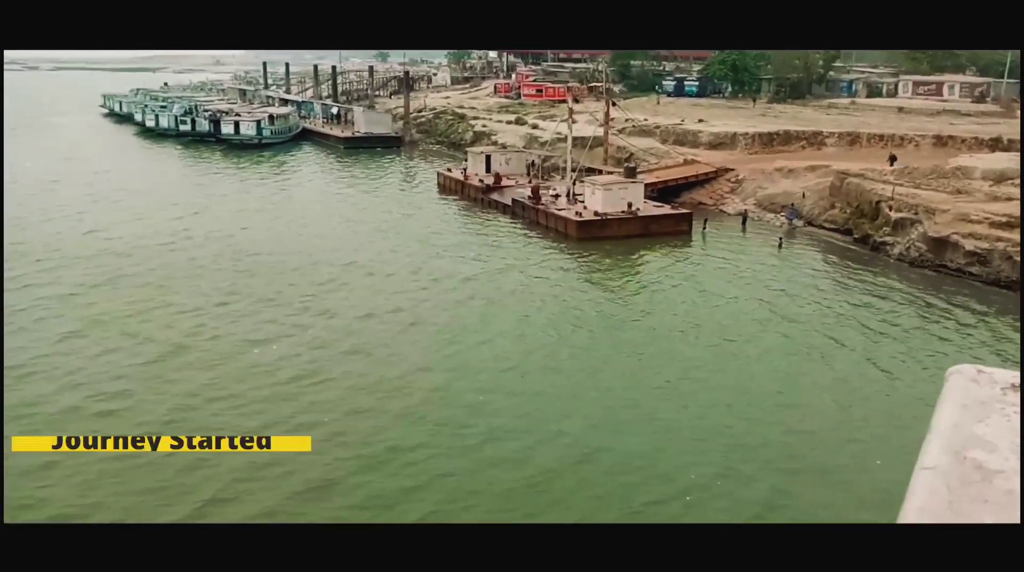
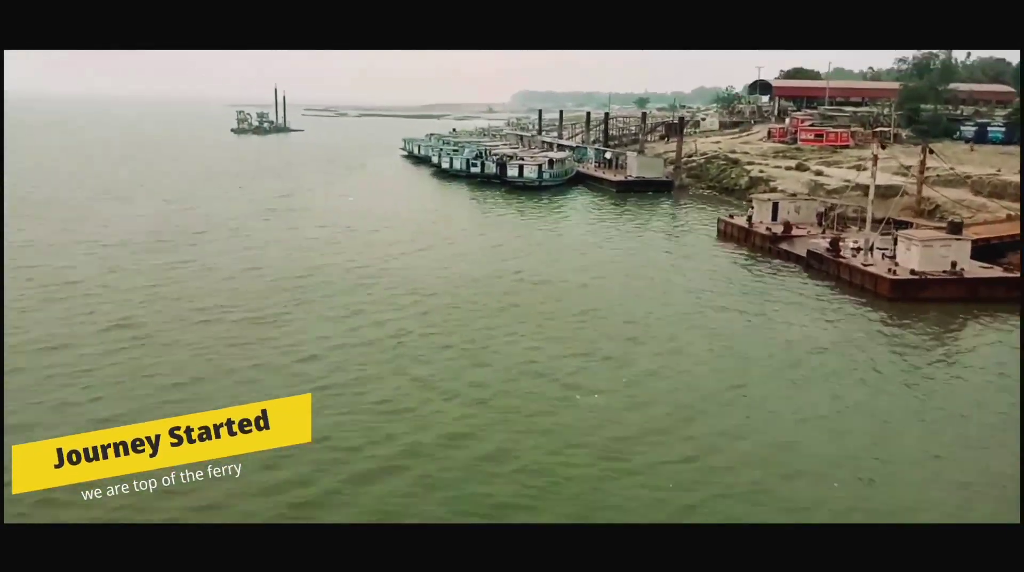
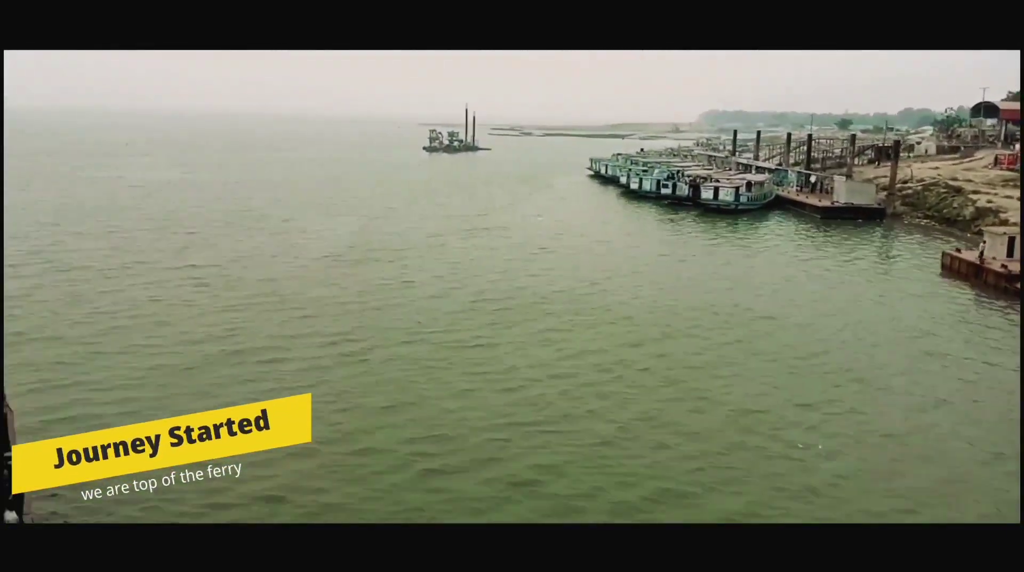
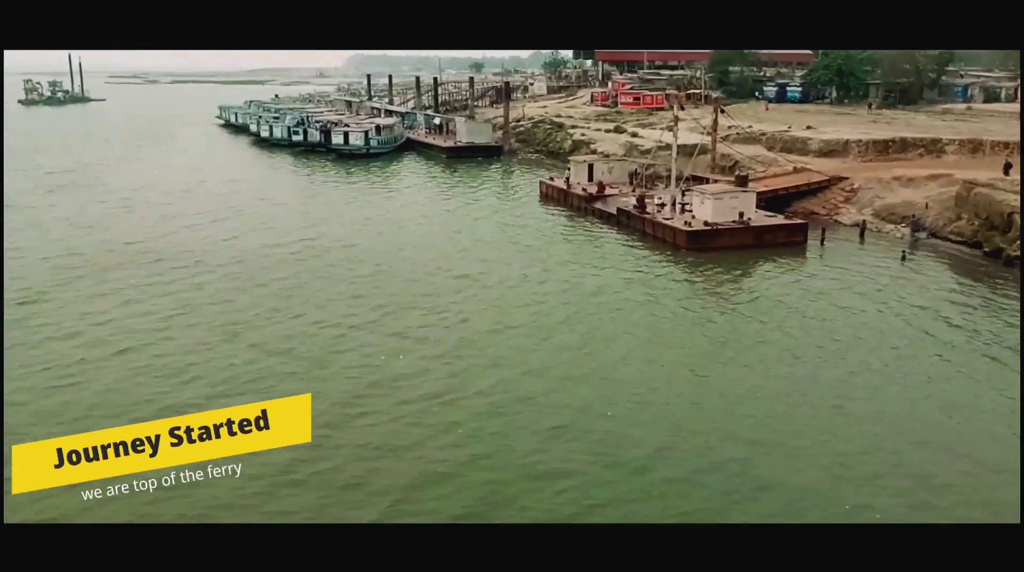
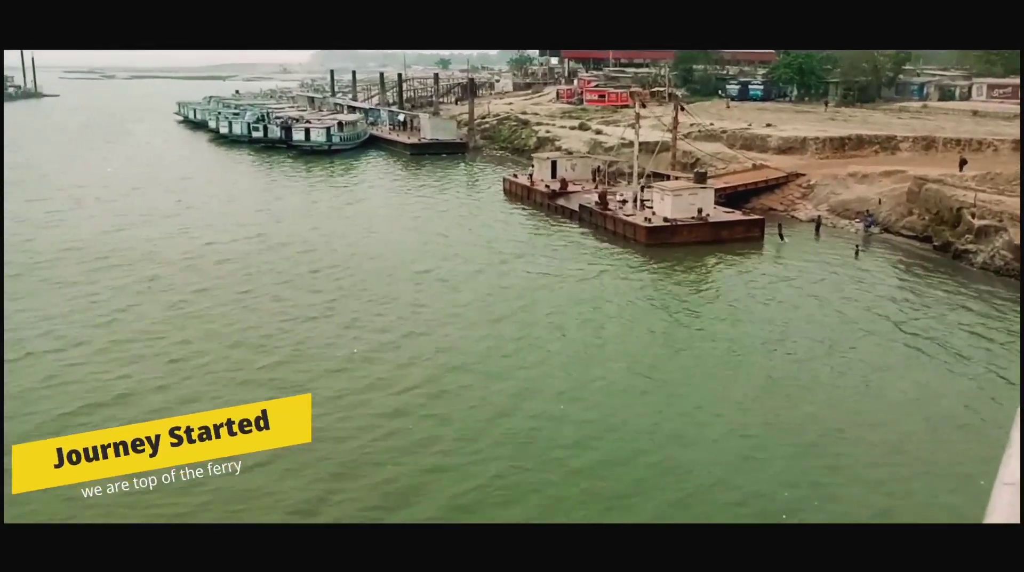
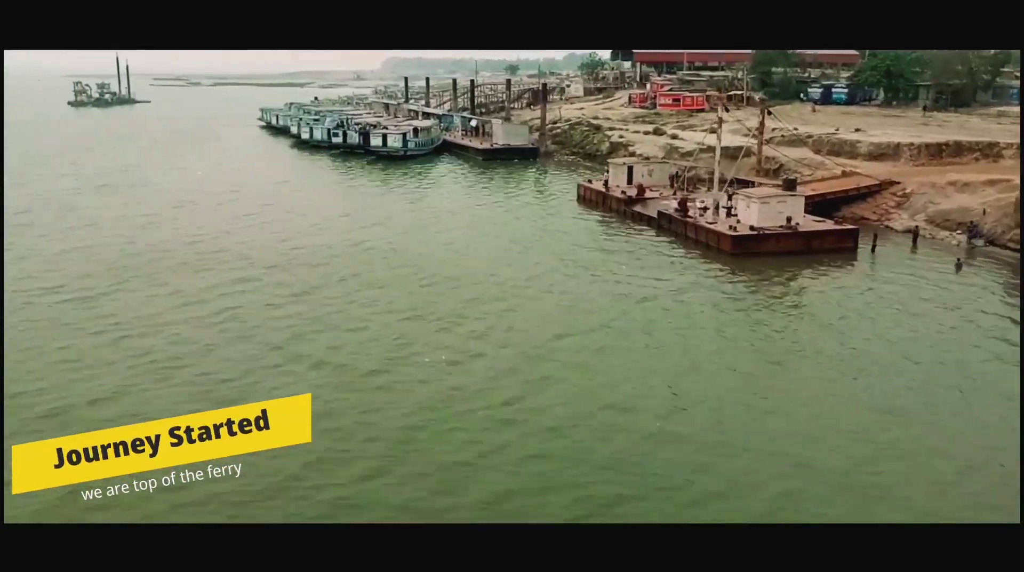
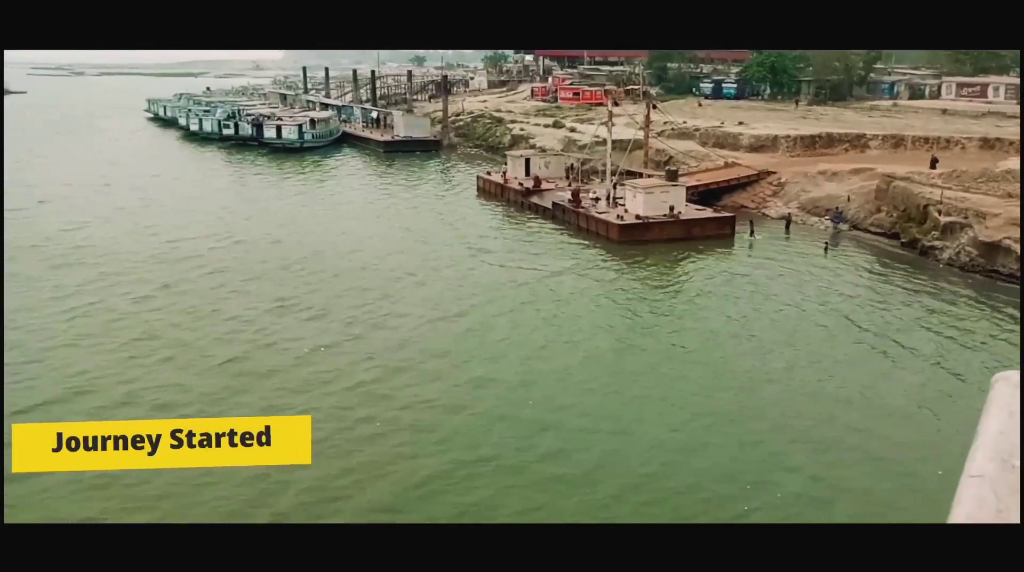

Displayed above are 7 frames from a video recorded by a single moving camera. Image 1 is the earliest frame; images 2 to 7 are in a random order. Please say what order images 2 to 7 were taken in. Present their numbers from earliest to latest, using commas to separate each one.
7, 5, 4, 6, 2, 3
